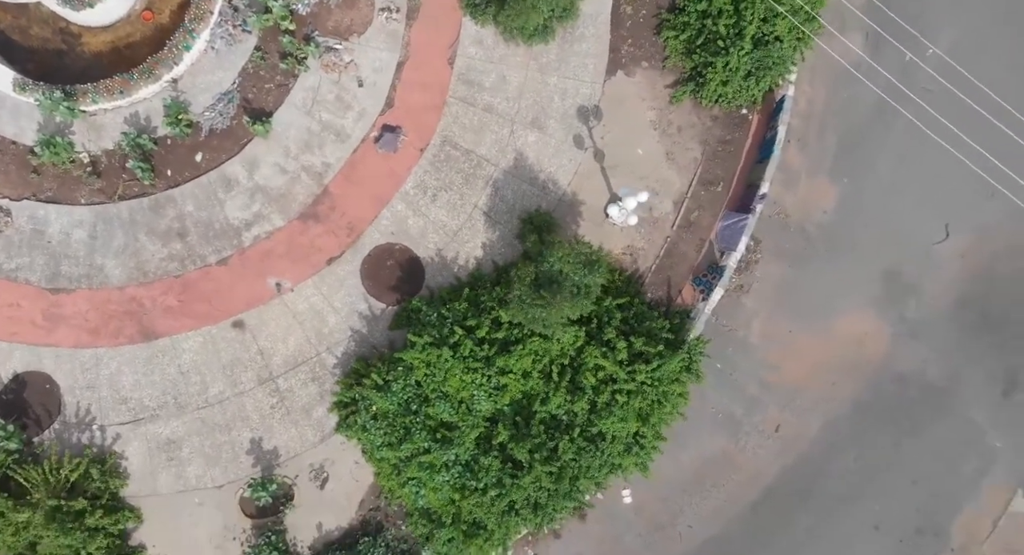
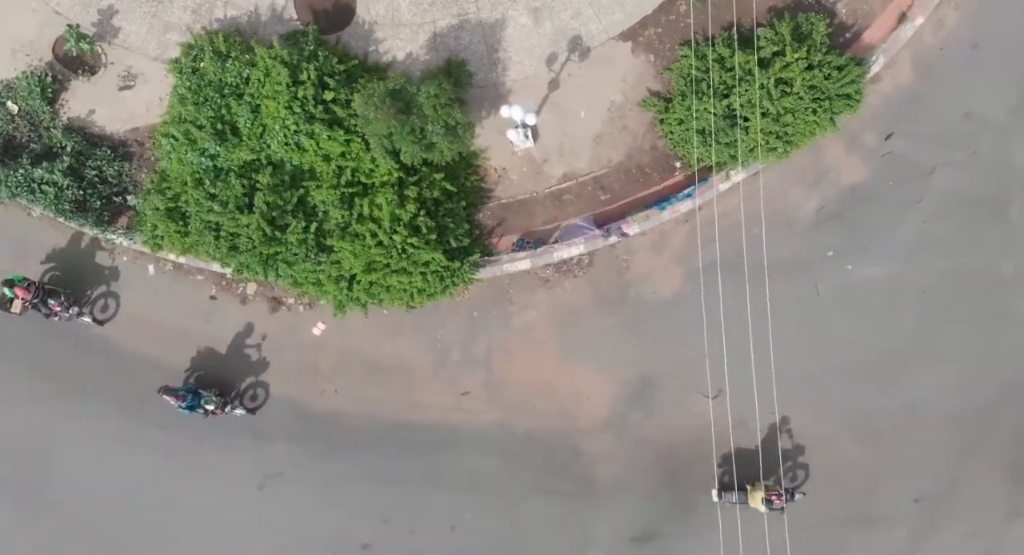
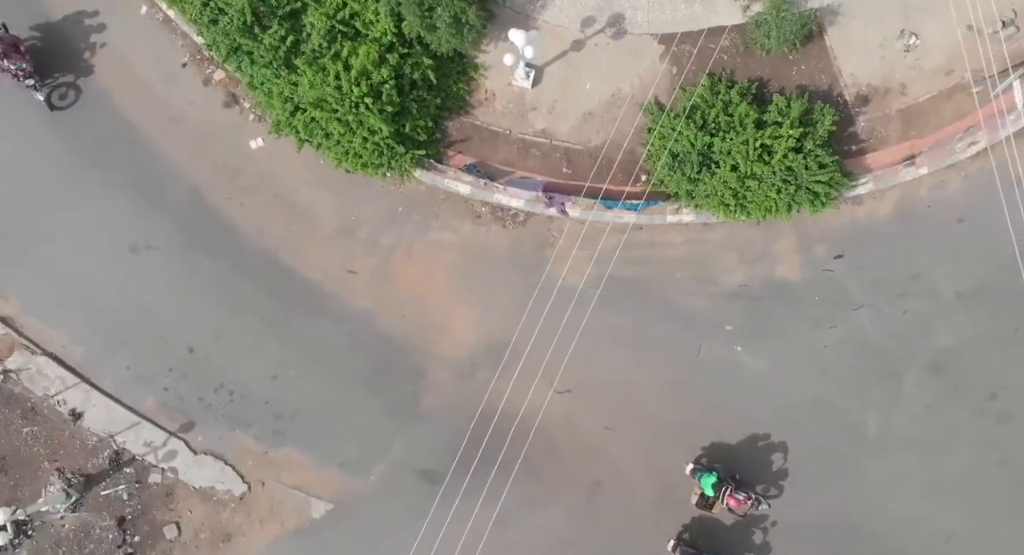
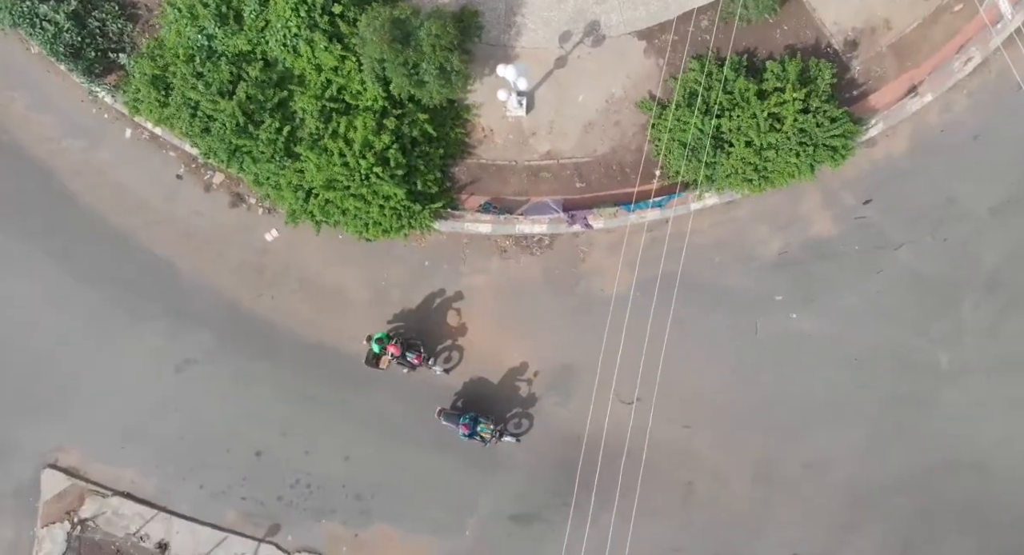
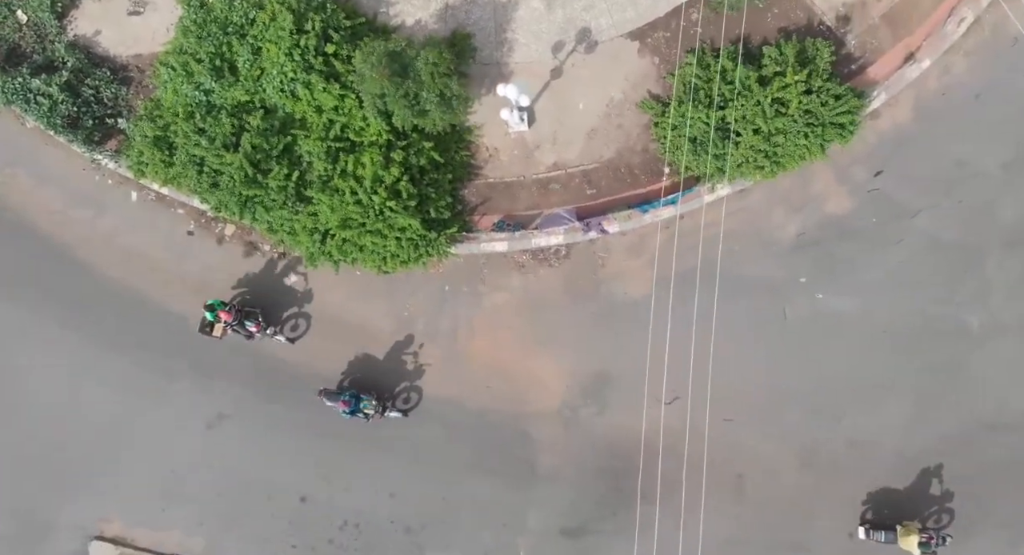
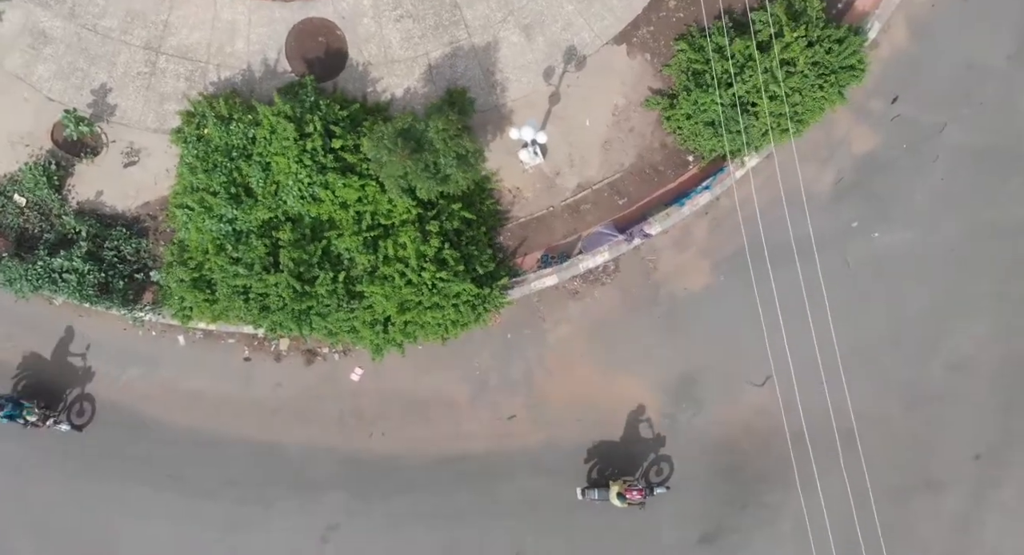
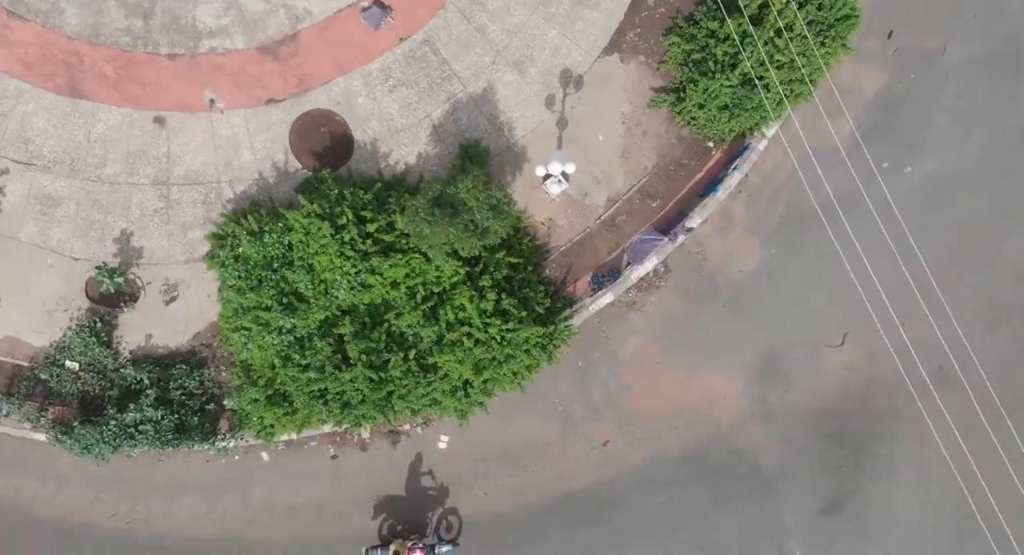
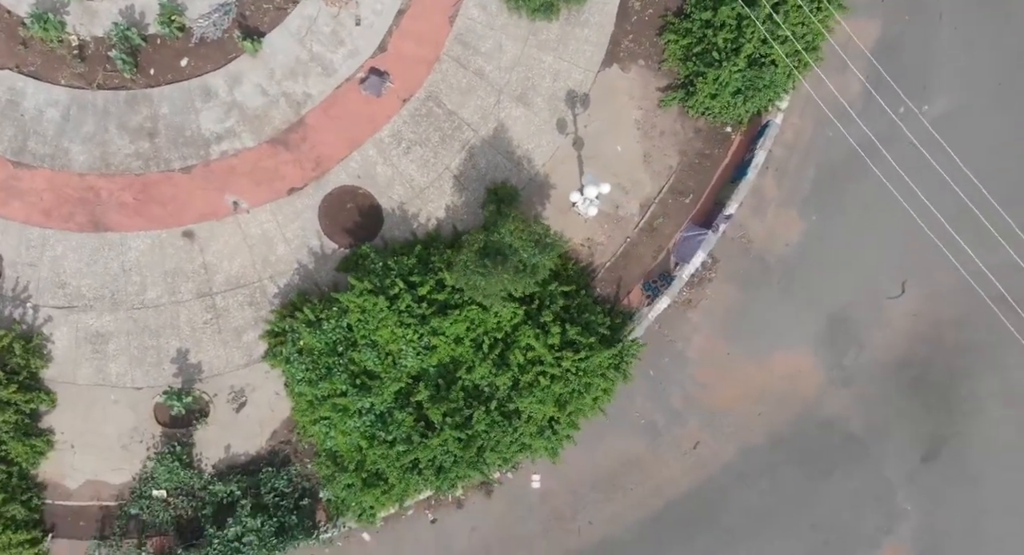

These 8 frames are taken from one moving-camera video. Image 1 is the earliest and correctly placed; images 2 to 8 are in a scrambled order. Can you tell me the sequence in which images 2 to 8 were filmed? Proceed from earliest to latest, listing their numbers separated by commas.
8, 7, 6, 2, 5, 4, 3
